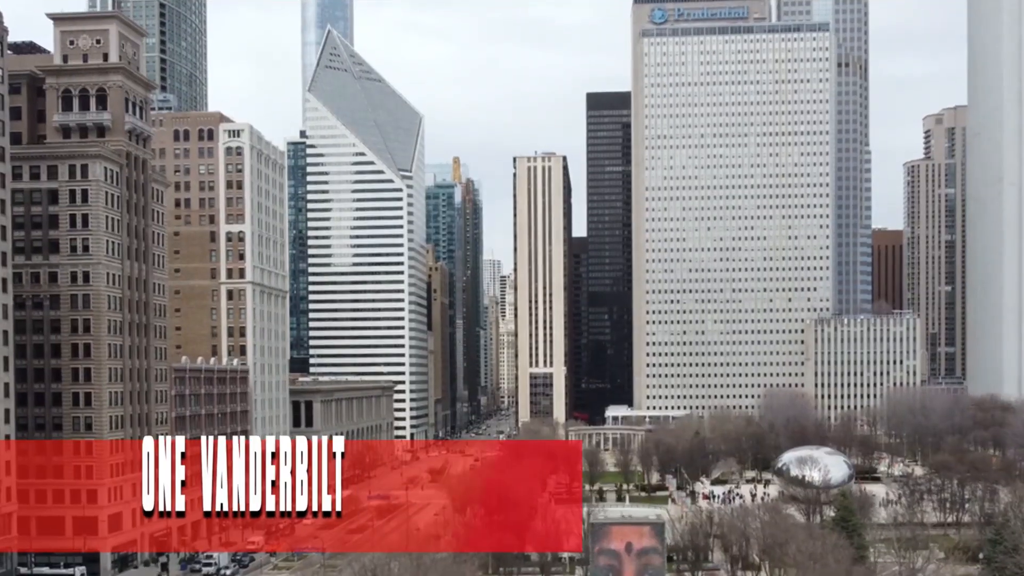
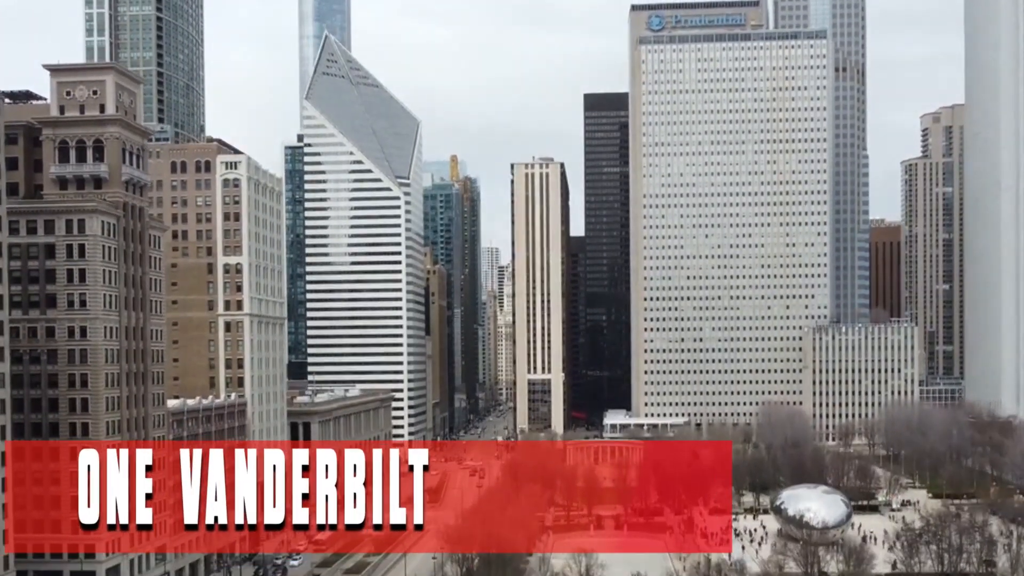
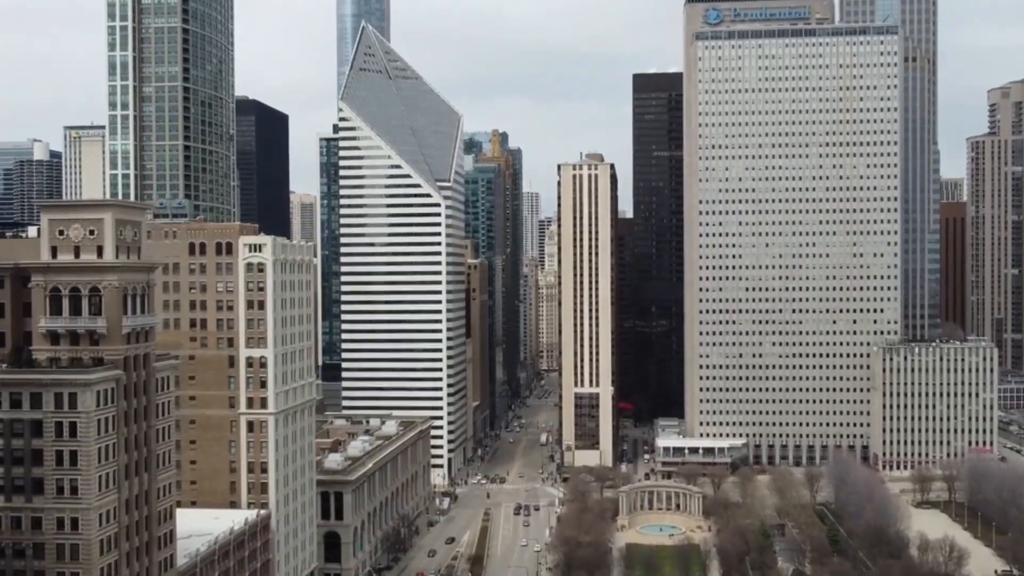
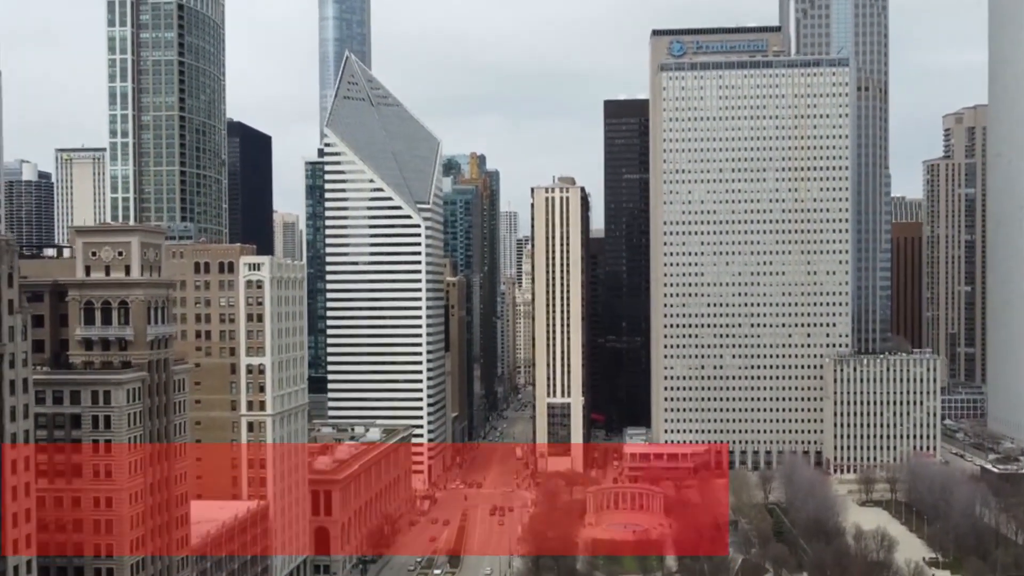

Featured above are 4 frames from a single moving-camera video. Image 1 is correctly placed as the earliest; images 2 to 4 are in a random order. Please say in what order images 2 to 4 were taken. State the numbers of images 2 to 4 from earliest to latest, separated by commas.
2, 4, 3
